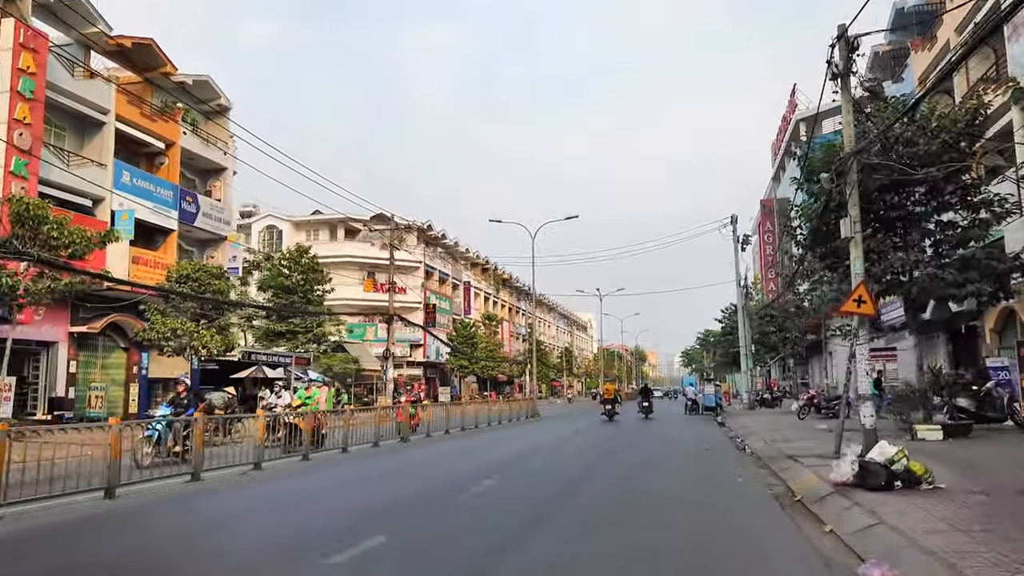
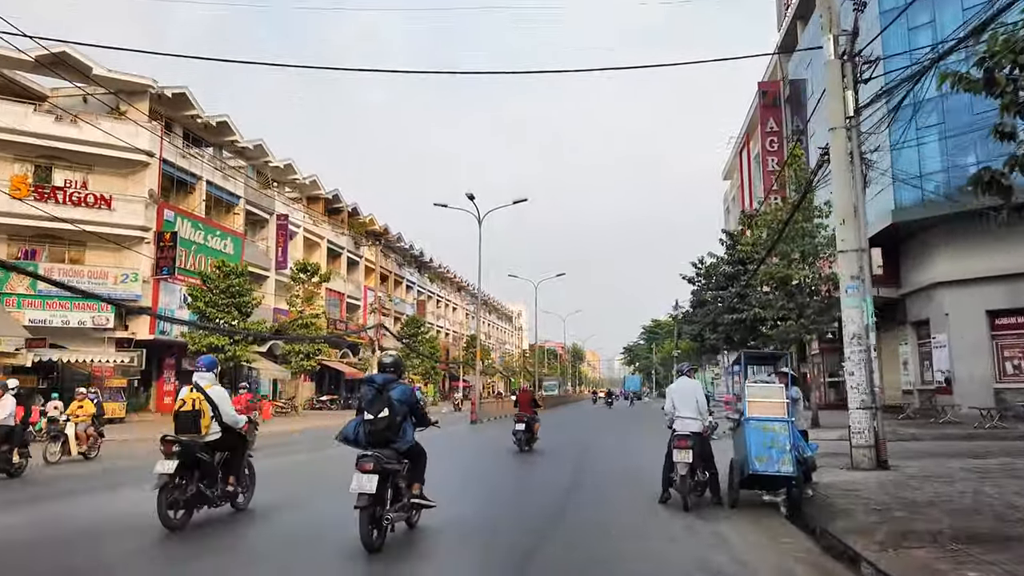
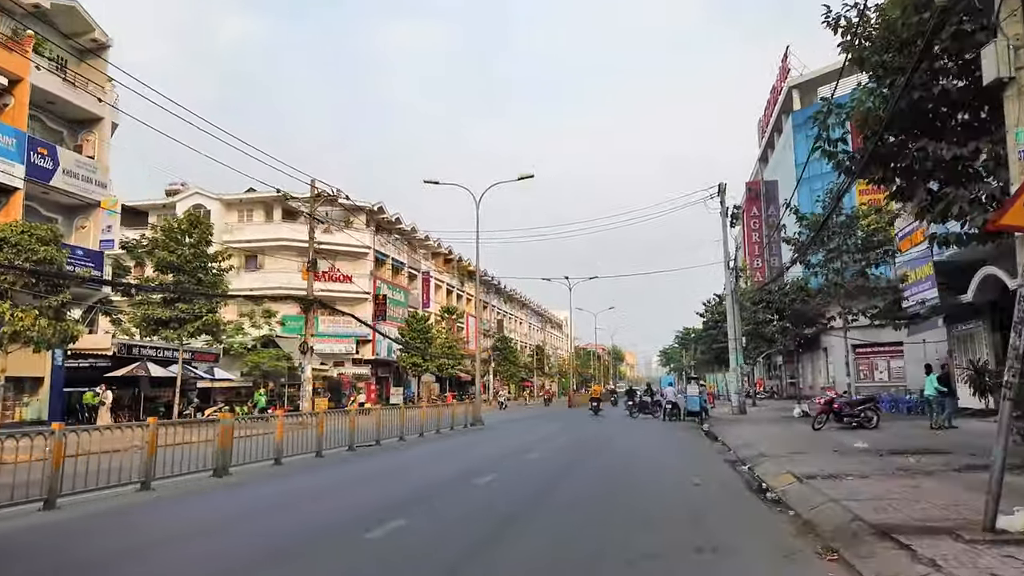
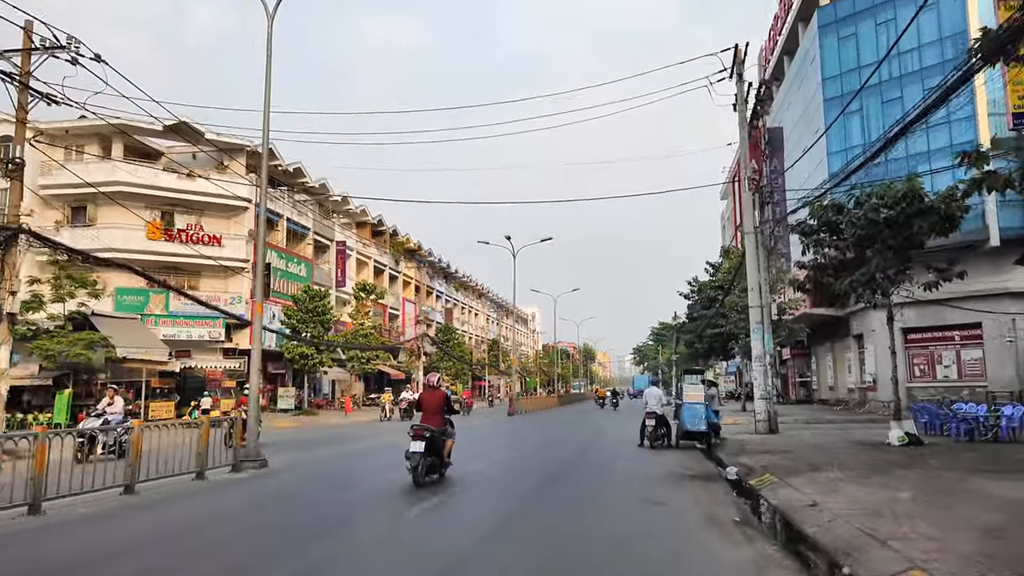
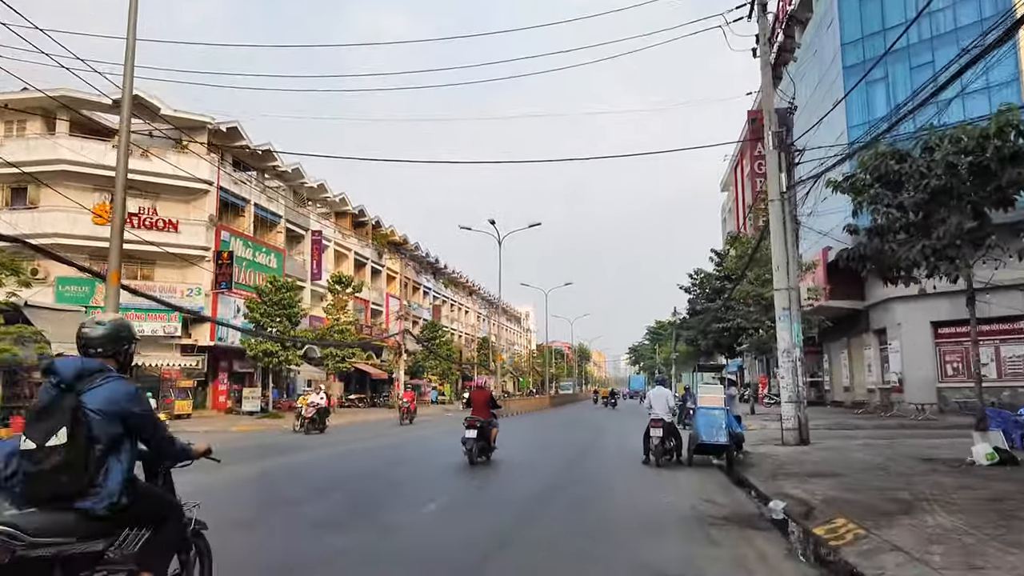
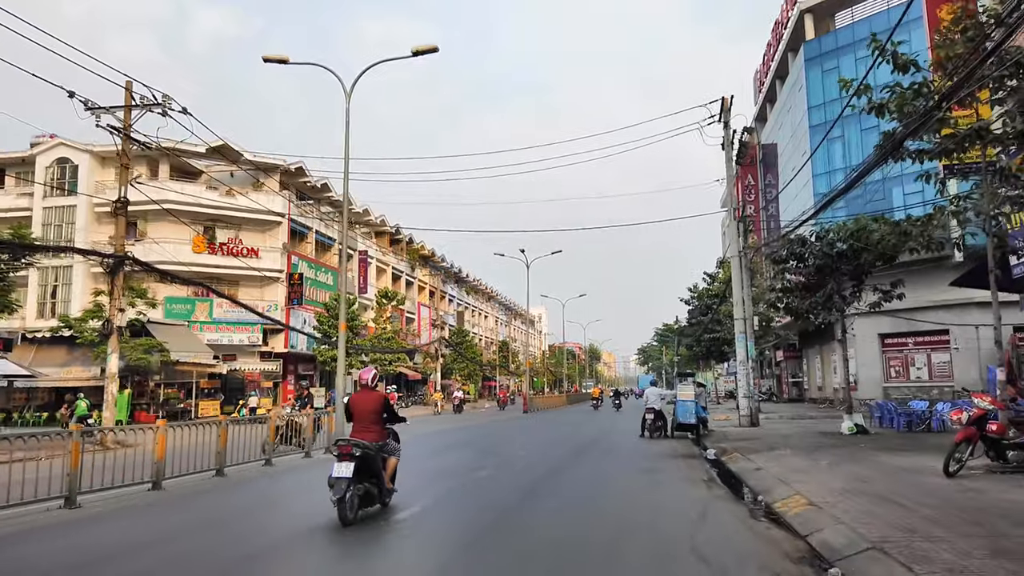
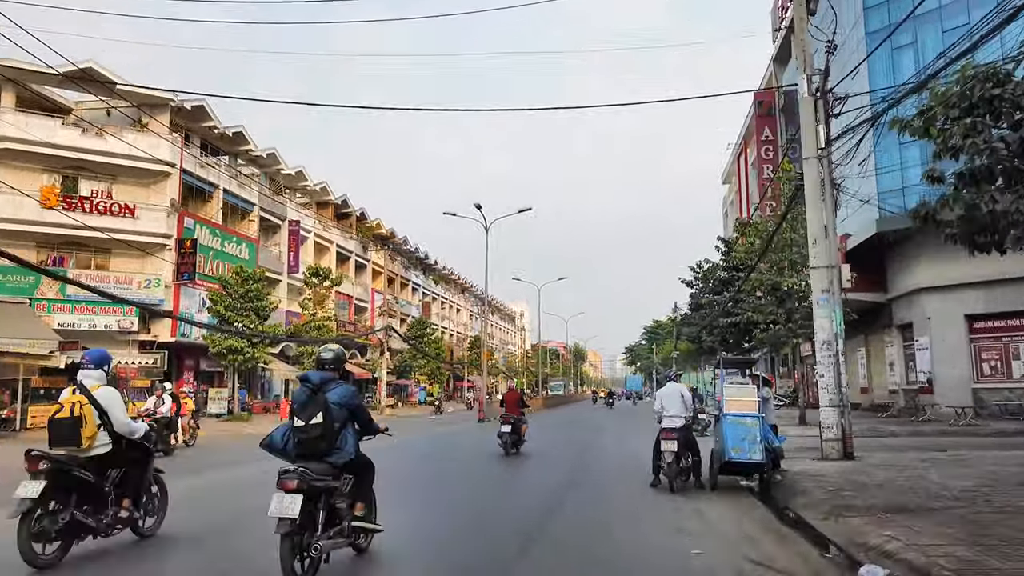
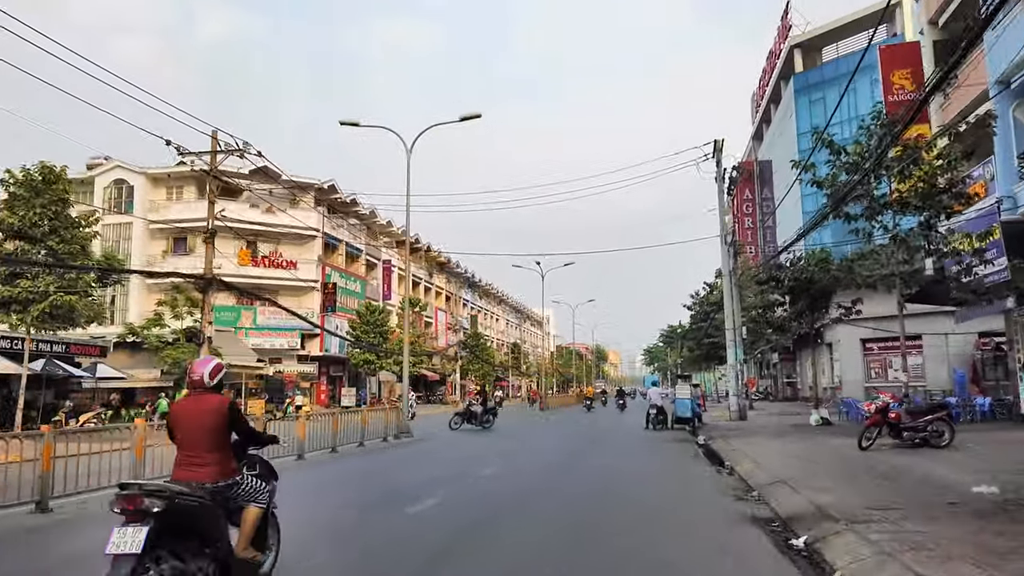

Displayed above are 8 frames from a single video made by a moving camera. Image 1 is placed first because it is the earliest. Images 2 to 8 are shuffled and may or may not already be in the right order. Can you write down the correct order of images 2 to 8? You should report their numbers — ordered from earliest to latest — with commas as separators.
3, 8, 6, 4, 5, 7, 2
